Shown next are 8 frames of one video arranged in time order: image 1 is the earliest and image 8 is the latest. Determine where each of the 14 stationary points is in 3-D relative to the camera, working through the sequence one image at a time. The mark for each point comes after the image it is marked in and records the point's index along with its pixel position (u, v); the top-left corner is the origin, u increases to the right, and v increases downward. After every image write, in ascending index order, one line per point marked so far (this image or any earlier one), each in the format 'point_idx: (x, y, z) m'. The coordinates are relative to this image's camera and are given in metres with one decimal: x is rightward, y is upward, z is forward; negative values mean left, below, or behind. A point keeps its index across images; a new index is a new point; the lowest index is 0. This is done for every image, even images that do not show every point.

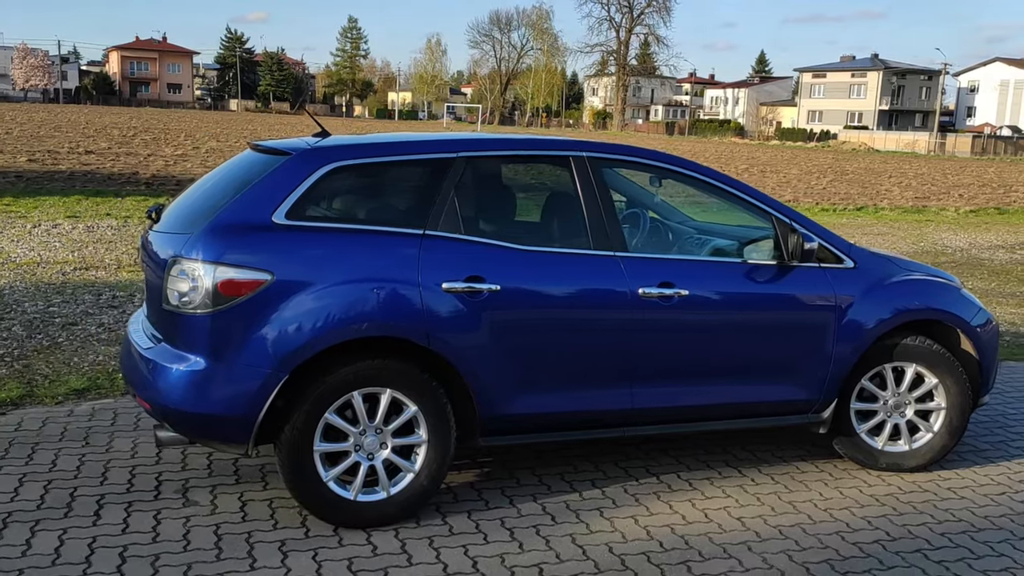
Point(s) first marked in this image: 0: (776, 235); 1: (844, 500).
0: (+1.3, +0.3, +4.7) m
1: (+1.6, -1.0, +4.5) m
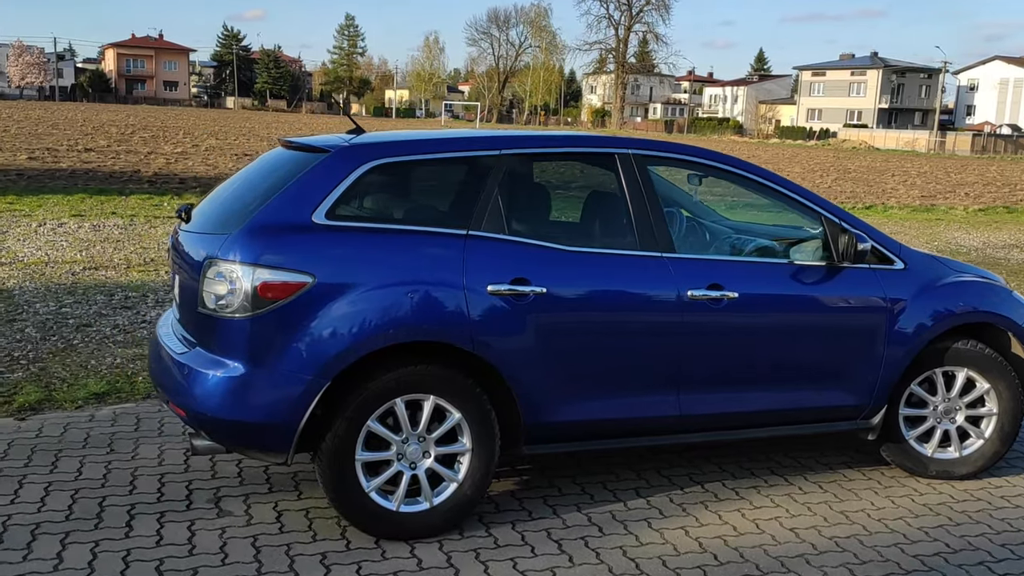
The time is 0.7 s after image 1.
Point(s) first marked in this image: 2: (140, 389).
0: (+1.5, +0.3, +4.6) m
1: (+1.7, -1.0, +4.3) m
2: (-2.2, -0.6, +5.7) m
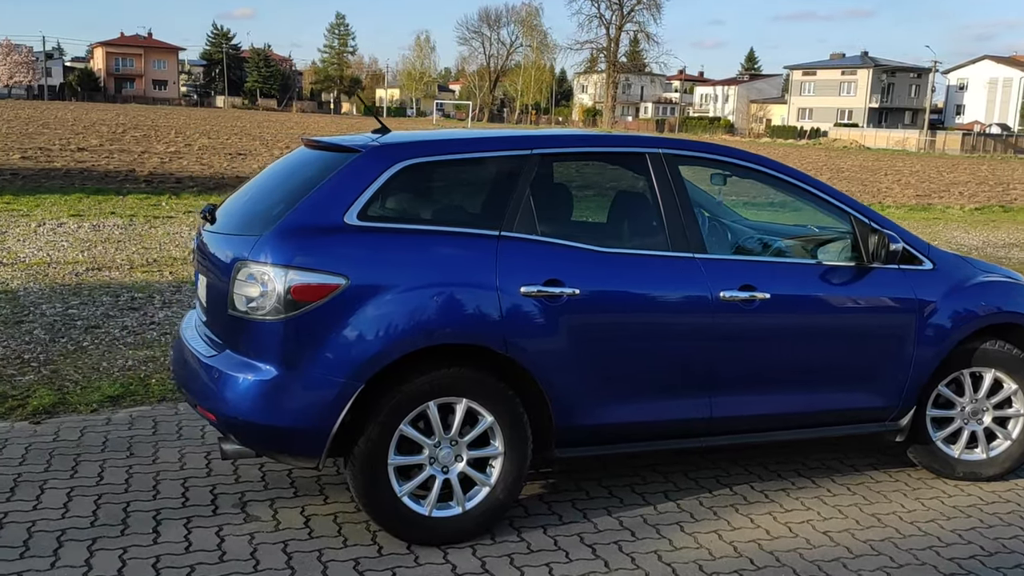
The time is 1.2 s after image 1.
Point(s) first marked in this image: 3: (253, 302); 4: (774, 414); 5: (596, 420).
0: (+1.6, +0.2, +4.6) m
1: (+1.9, -1.0, +4.3) m
2: (-2.1, -0.6, +5.7) m
3: (-1.0, -0.1, +3.6) m
4: (+1.2, -0.6, +4.4) m
5: (+0.4, -0.6, +4.0) m
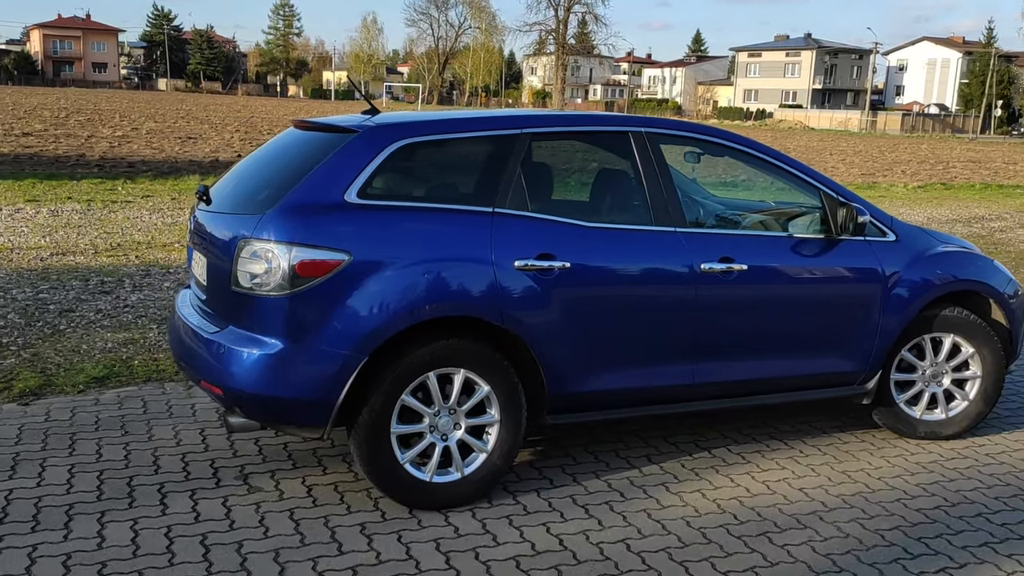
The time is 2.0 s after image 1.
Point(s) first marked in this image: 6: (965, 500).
0: (+1.6, +0.4, +4.8) m
1: (+1.8, -0.9, +4.6) m
2: (-2.2, -0.5, +5.7) m
3: (-1.0, 0.0, +3.7) m
4: (+1.1, -0.4, +4.6) m
5: (+0.3, -0.4, +4.2) m
6: (+2.0, -0.9, +4.2) m
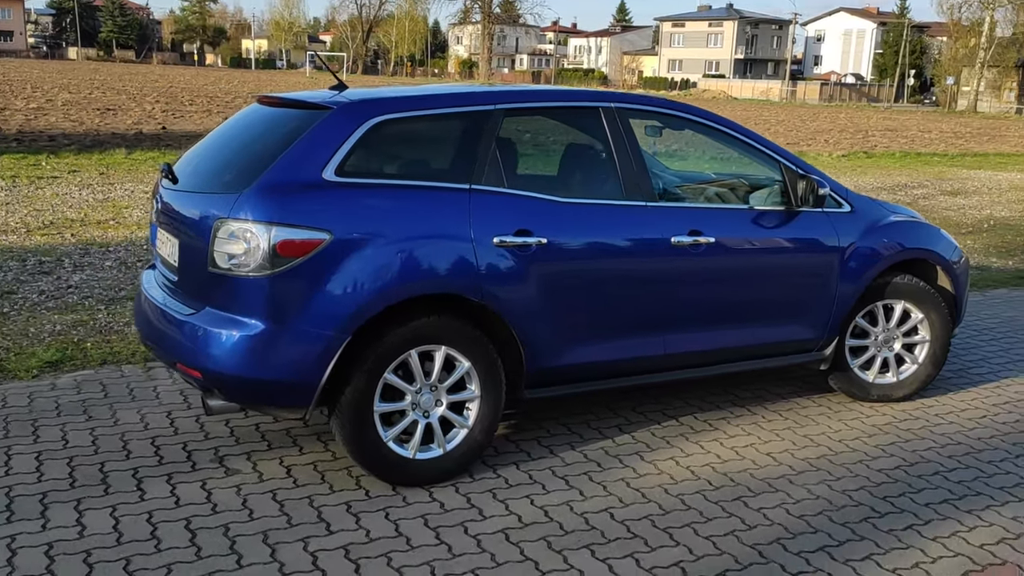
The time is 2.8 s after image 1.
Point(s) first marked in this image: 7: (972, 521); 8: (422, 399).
0: (+1.4, +0.5, +4.9) m
1: (+1.7, -0.7, +4.8) m
2: (-2.4, -0.4, +5.6) m
3: (-1.1, +0.1, +3.7) m
4: (+1.0, -0.3, +4.7) m
5: (+0.2, -0.3, +4.3) m
6: (+1.9, -0.8, +4.5) m
7: (+1.8, -0.9, +3.8) m
8: (-0.4, -0.5, +4.0) m
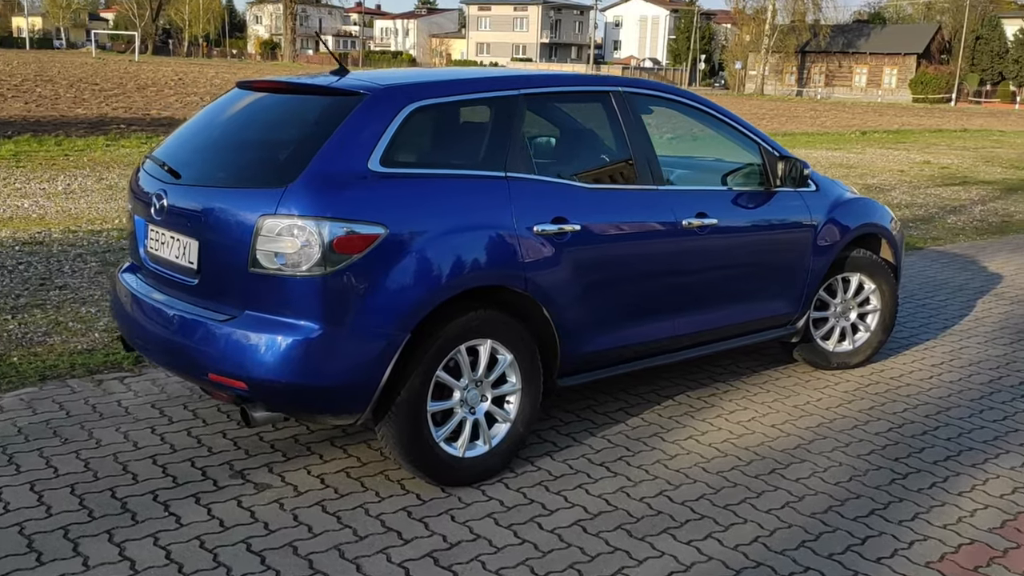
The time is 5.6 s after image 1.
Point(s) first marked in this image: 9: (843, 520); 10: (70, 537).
0: (+1.3, +0.7, +5.1) m
1: (+1.7, -0.6, +5.1) m
2: (-2.5, -0.4, +5.0) m
3: (-0.8, +0.1, +3.4) m
4: (+1.0, -0.2, +4.9) m
5: (+0.3, -0.3, +4.3) m
6: (+2.0, -0.7, +4.8) m
7: (+2.0, -0.8, +4.2) m
8: (-0.2, -0.4, +3.8) m
9: (+1.3, -0.9, +3.7) m
10: (-1.6, -0.9, +3.4) m
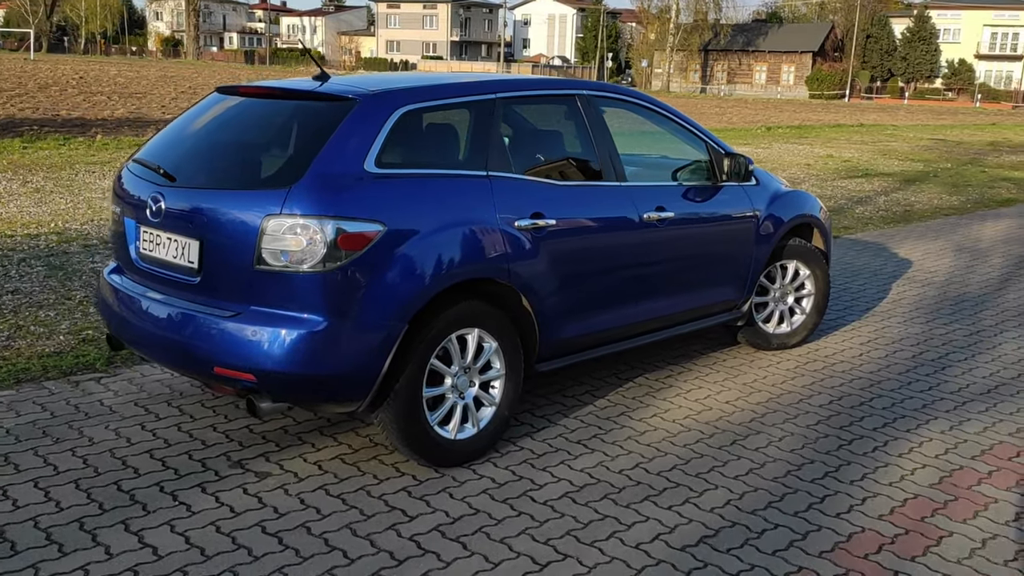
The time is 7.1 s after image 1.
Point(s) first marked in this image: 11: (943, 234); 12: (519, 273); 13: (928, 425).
0: (+1.1, +0.7, +5.5) m
1: (+1.5, -0.5, +5.5) m
2: (-2.7, -0.4, +5.0) m
3: (-0.8, +0.1, +3.6) m
4: (+0.9, -0.1, +5.2) m
5: (+0.2, -0.2, +4.6) m
6: (+1.8, -0.6, +5.2) m
7: (+2.0, -0.7, +4.6) m
8: (-0.2, -0.4, +4.1) m
9: (+1.2, -0.8, +4.1) m
10: (-1.5, -0.9, +3.5) m
11: (+4.9, +0.6, +11.0) m
12: (0.0, +0.1, +4.2) m
13: (+2.1, -0.7, +4.8) m
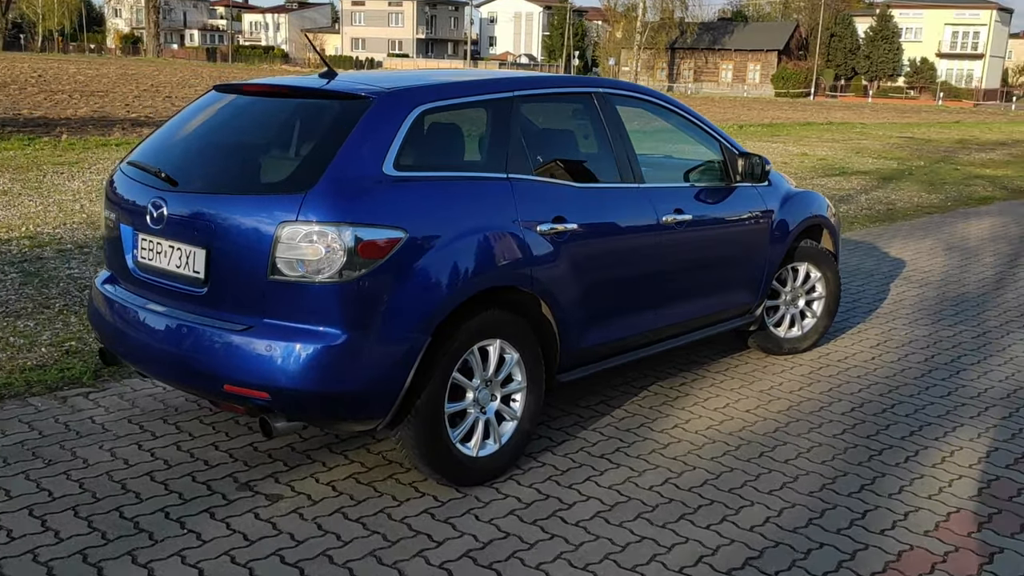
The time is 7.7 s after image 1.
0: (+1.1, +0.7, +5.3) m
1: (+1.6, -0.5, +5.4) m
2: (-2.6, -0.5, +4.7) m
3: (-0.7, +0.1, +3.4) m
4: (+0.9, -0.2, +5.0) m
5: (+0.3, -0.3, +4.4) m
6: (+1.9, -0.6, +5.1) m
7: (+2.0, -0.7, +4.5) m
8: (-0.1, -0.4, +3.9) m
9: (+1.3, -0.9, +3.9) m
10: (-1.4, -0.9, +3.2) m
11: (+4.8, +0.6, +10.9) m
12: (+0.1, 0.0, +4.0) m
13: (+2.2, -0.7, +4.7) m
